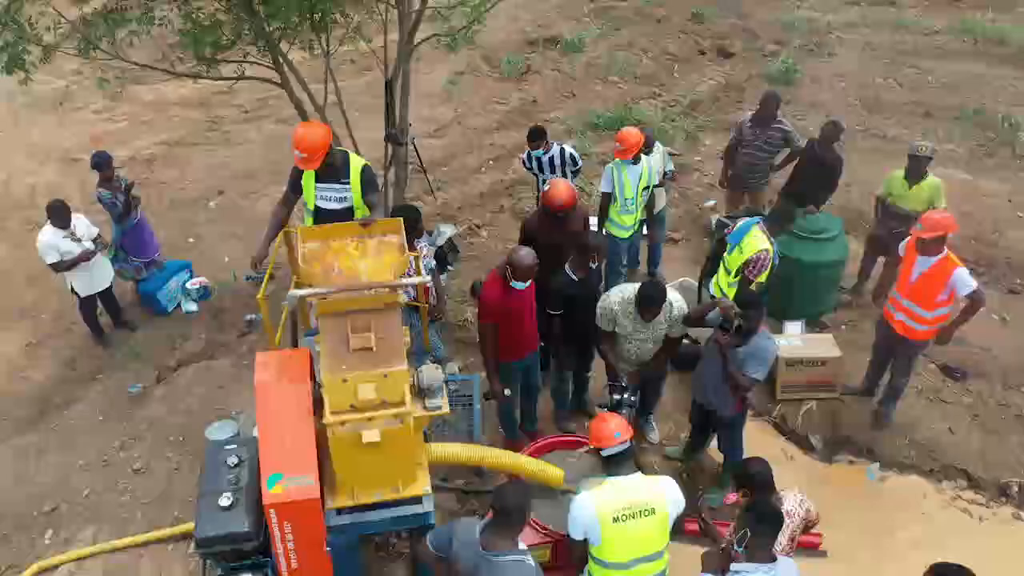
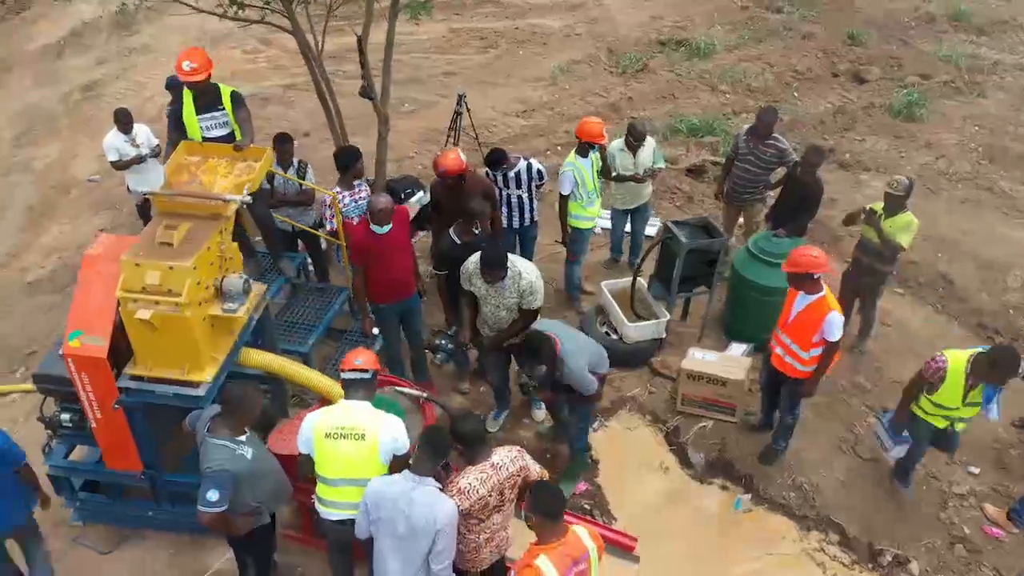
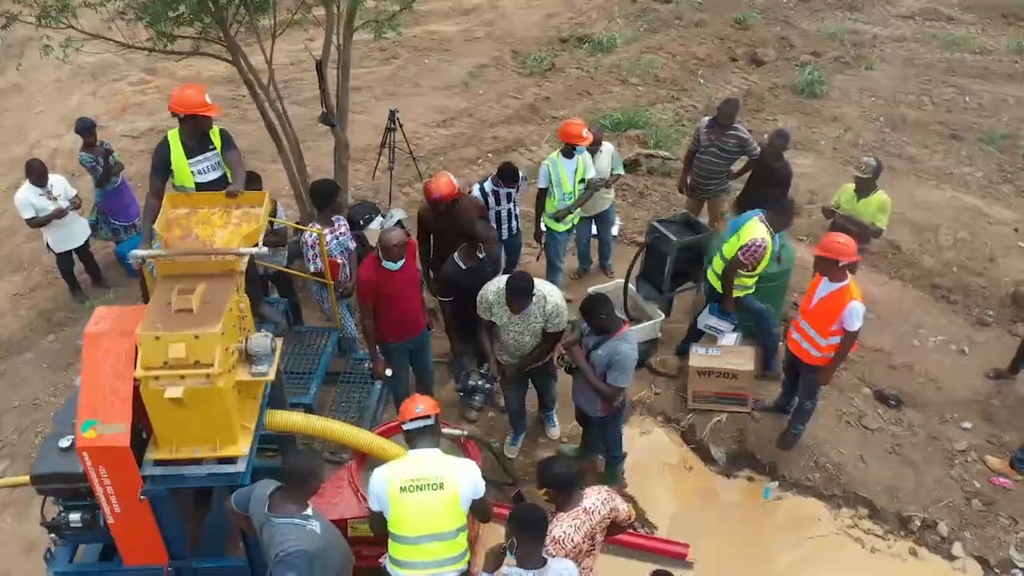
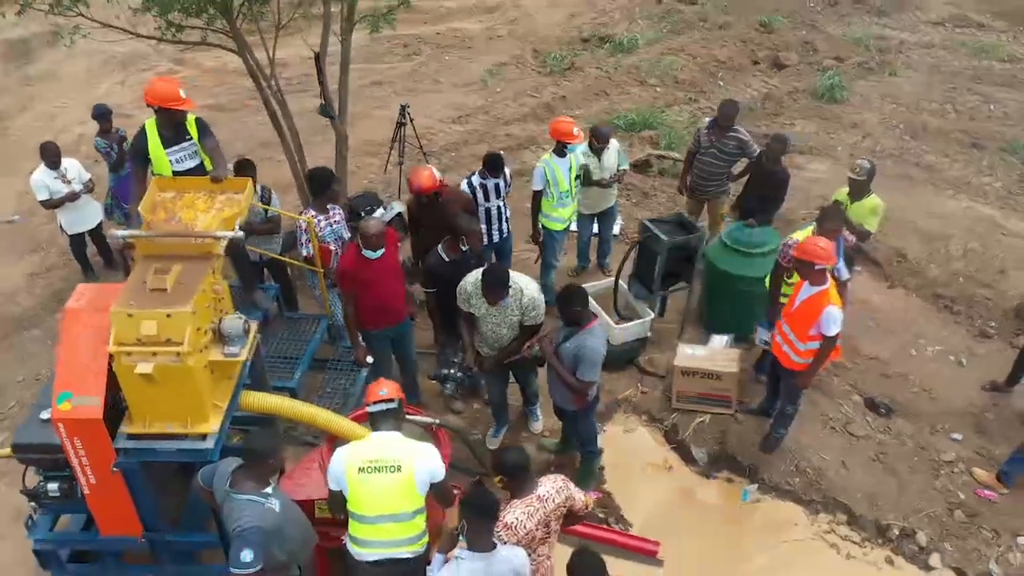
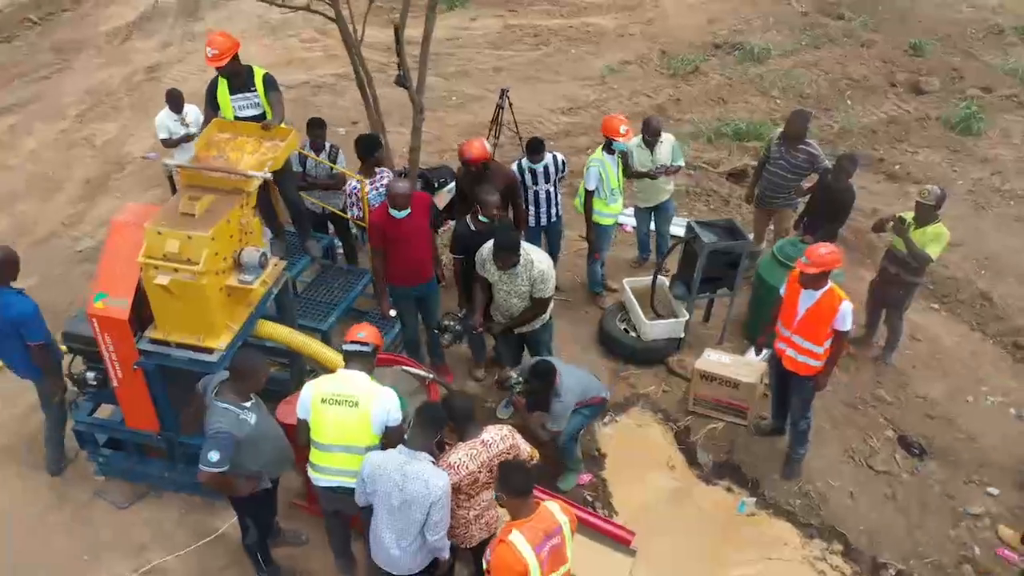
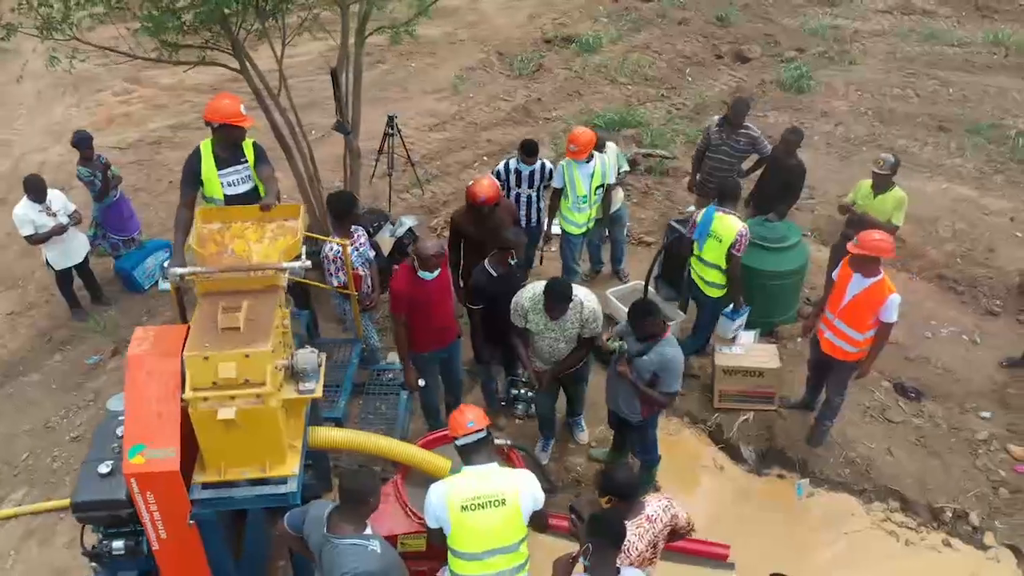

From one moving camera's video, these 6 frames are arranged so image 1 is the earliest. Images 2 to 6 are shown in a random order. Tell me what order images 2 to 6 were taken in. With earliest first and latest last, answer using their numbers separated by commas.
6, 3, 4, 2, 5
